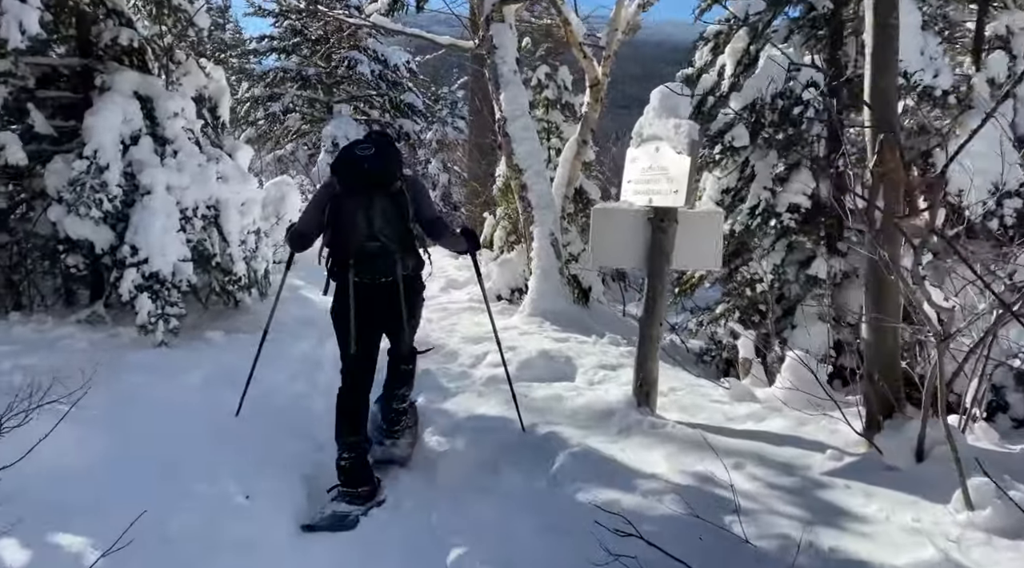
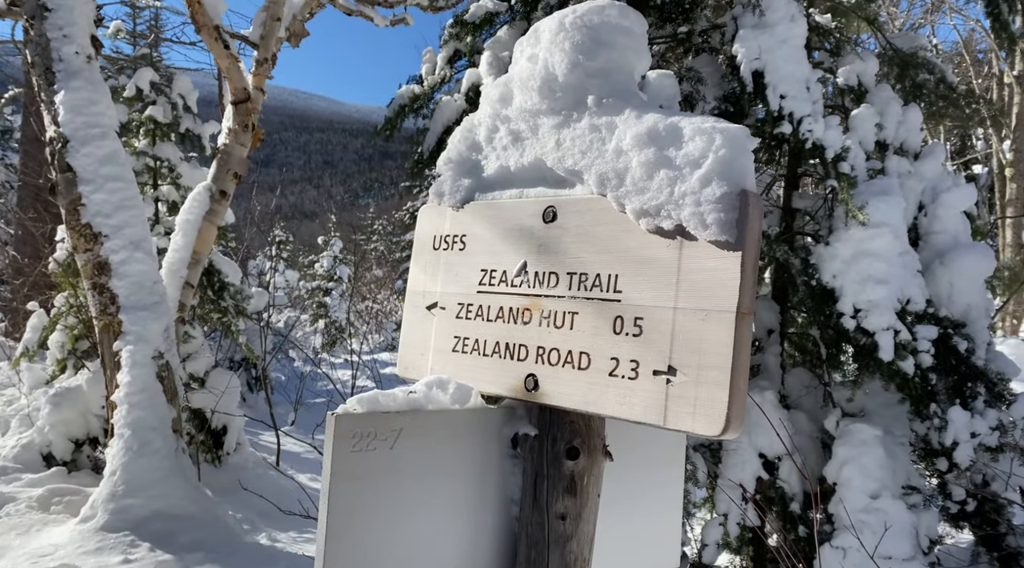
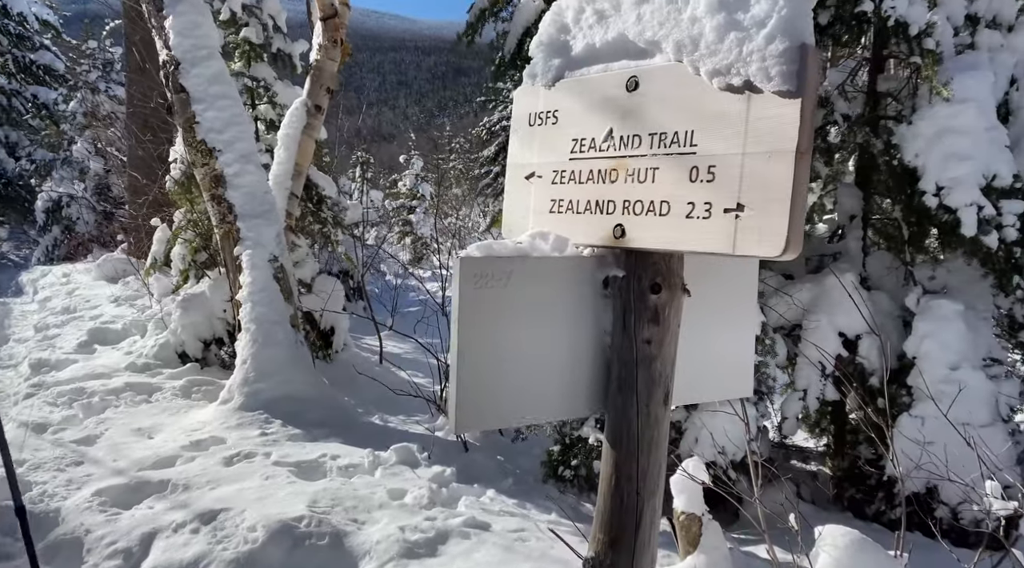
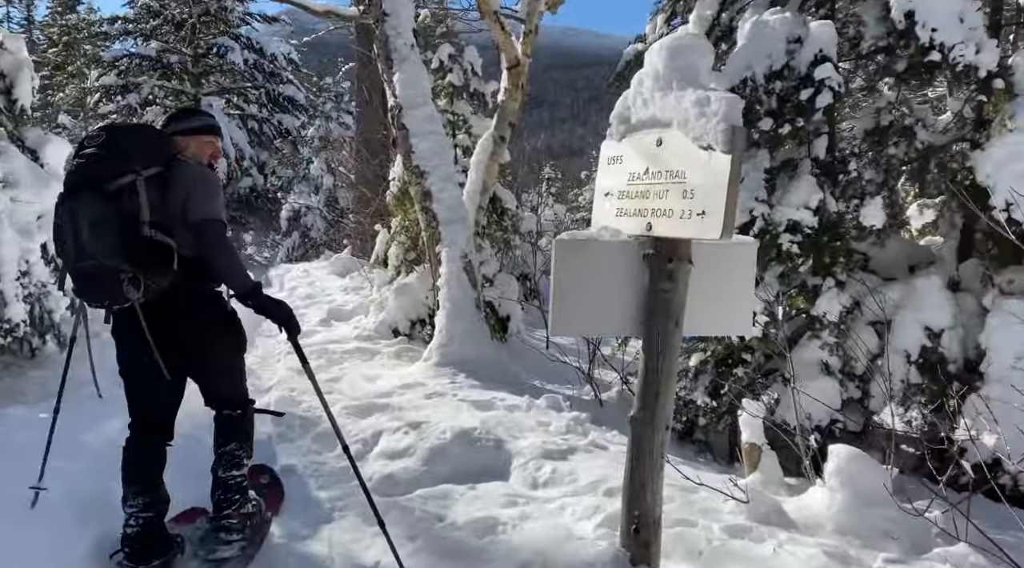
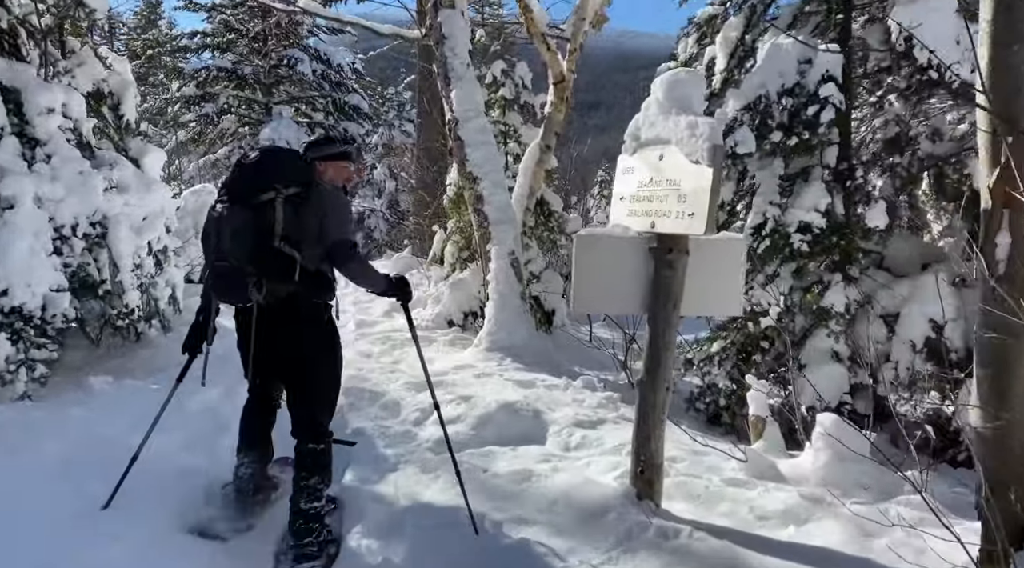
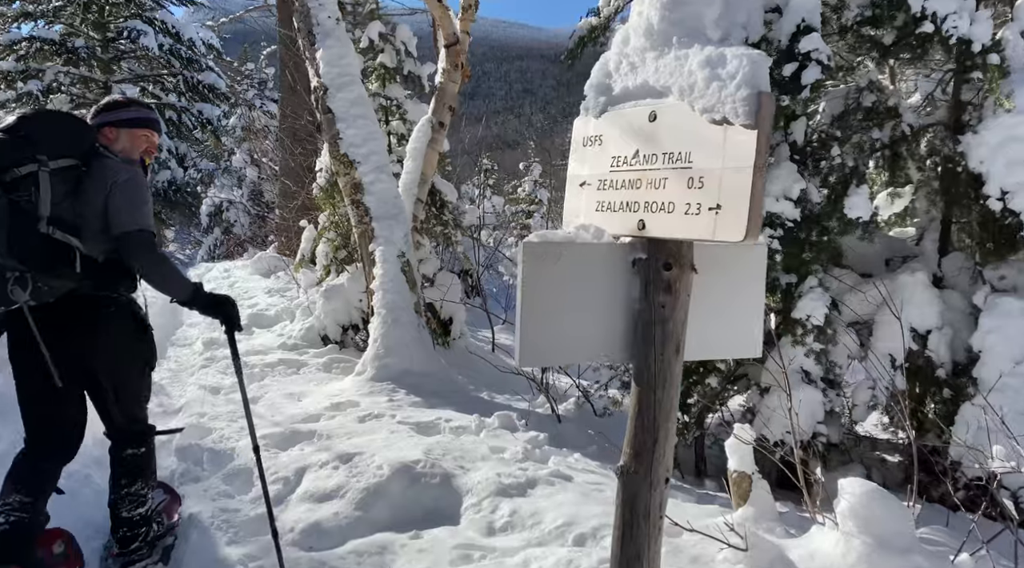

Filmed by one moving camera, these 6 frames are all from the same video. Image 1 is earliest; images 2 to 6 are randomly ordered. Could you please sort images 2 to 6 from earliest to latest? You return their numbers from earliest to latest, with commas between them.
5, 4, 6, 3, 2
